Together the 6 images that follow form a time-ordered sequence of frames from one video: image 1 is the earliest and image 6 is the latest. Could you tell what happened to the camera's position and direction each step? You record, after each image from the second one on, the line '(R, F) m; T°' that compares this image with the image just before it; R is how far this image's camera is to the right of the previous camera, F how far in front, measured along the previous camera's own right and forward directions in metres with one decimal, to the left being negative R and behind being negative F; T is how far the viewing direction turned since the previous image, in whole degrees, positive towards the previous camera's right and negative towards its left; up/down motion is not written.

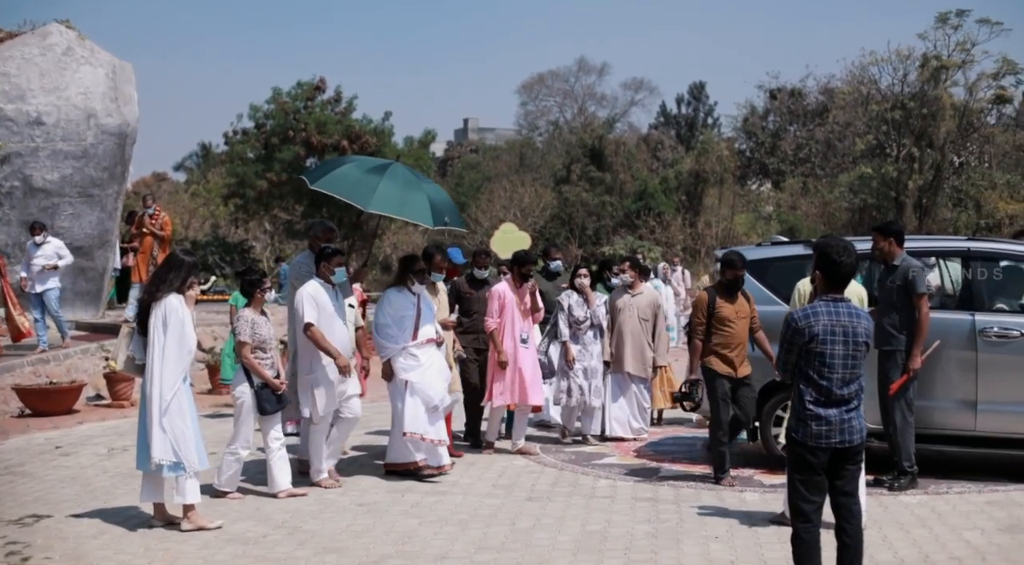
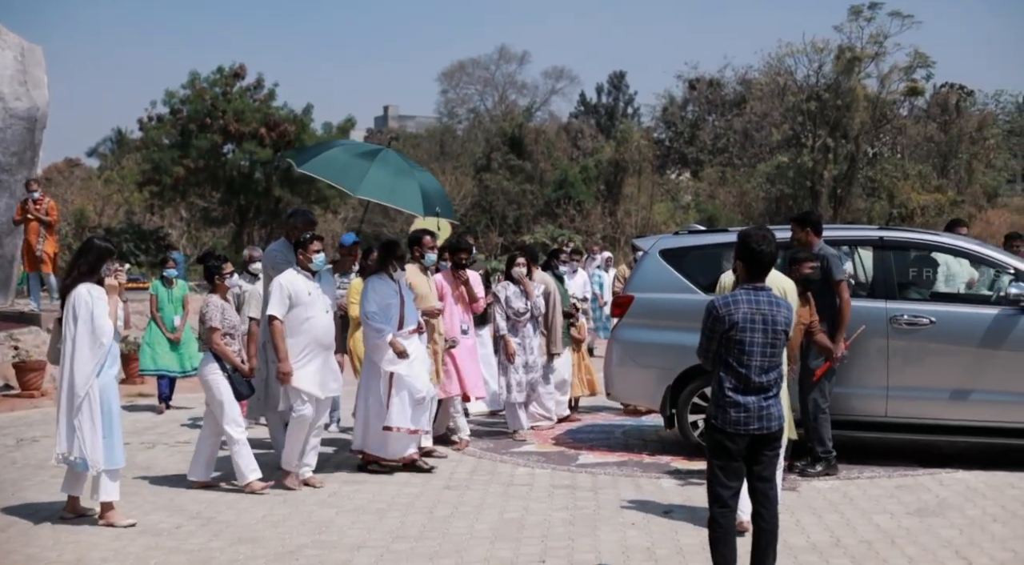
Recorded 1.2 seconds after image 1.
(+0.4, 0.0) m; +3°
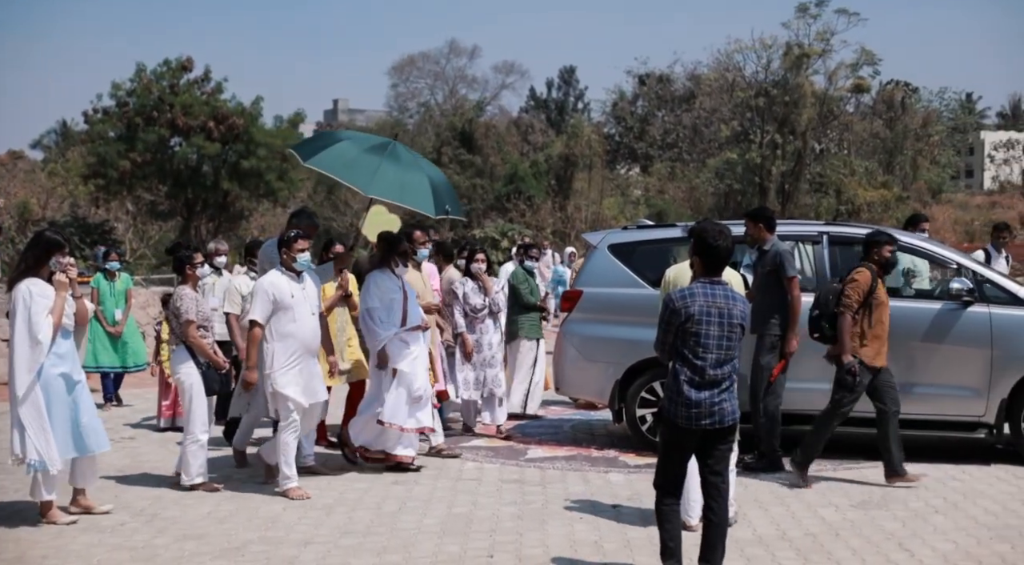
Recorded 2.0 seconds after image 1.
(+0.3, 0.0) m; +2°
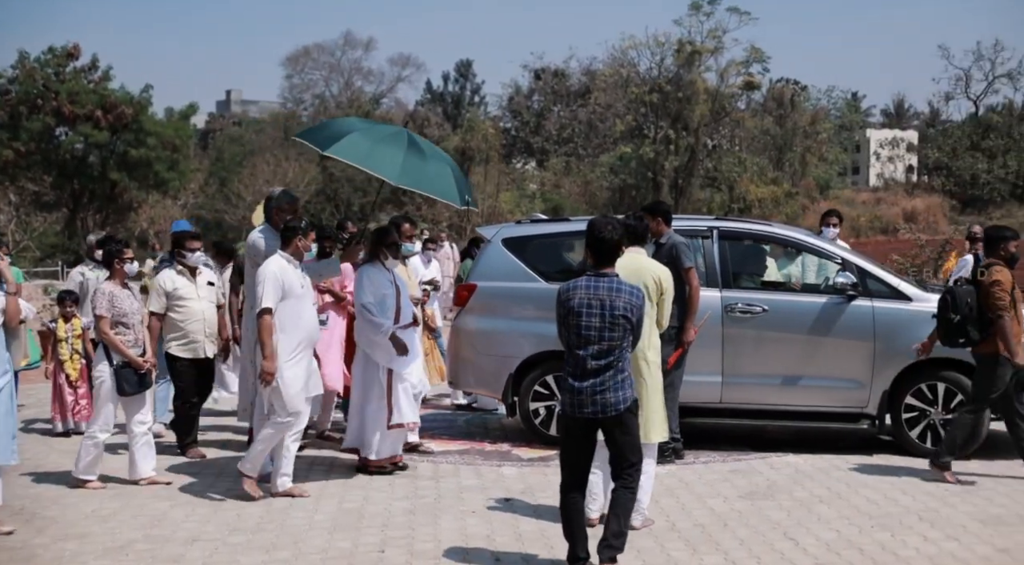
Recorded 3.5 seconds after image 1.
(-1.1, +0.2) m; +7°
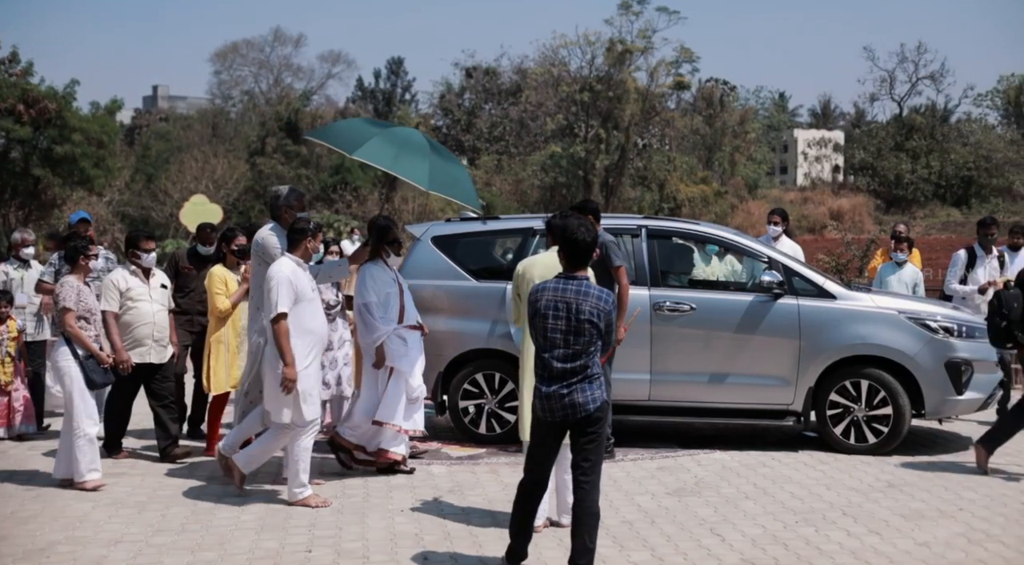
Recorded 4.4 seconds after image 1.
(+0.4, 0.0) m; +3°
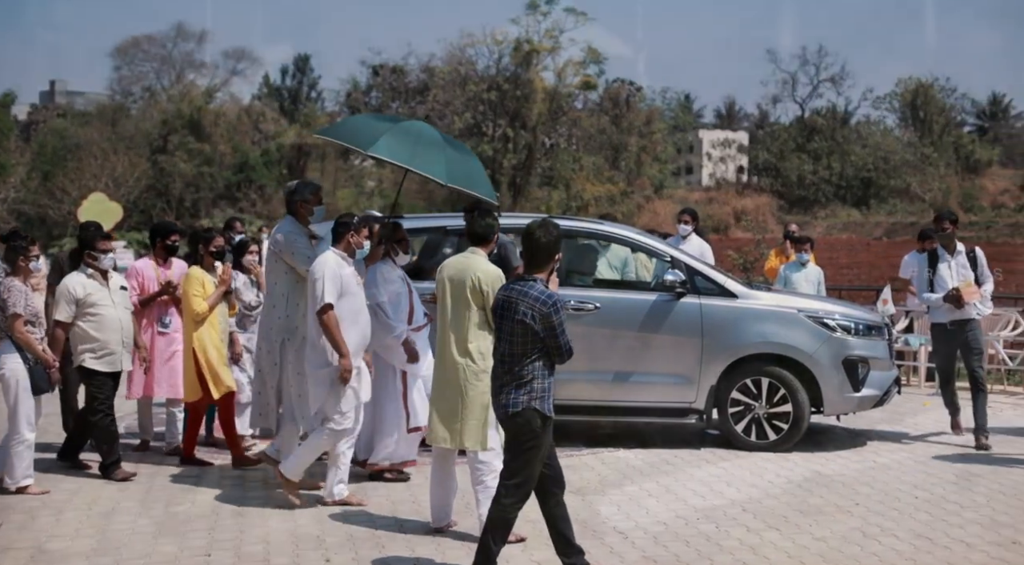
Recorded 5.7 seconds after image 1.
(+0.3, +0.1) m; +4°
